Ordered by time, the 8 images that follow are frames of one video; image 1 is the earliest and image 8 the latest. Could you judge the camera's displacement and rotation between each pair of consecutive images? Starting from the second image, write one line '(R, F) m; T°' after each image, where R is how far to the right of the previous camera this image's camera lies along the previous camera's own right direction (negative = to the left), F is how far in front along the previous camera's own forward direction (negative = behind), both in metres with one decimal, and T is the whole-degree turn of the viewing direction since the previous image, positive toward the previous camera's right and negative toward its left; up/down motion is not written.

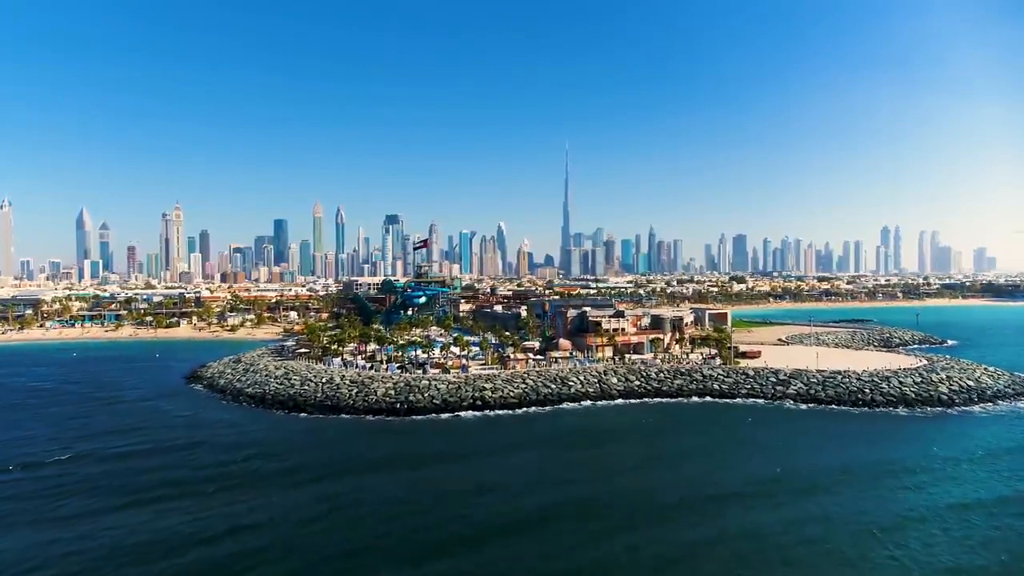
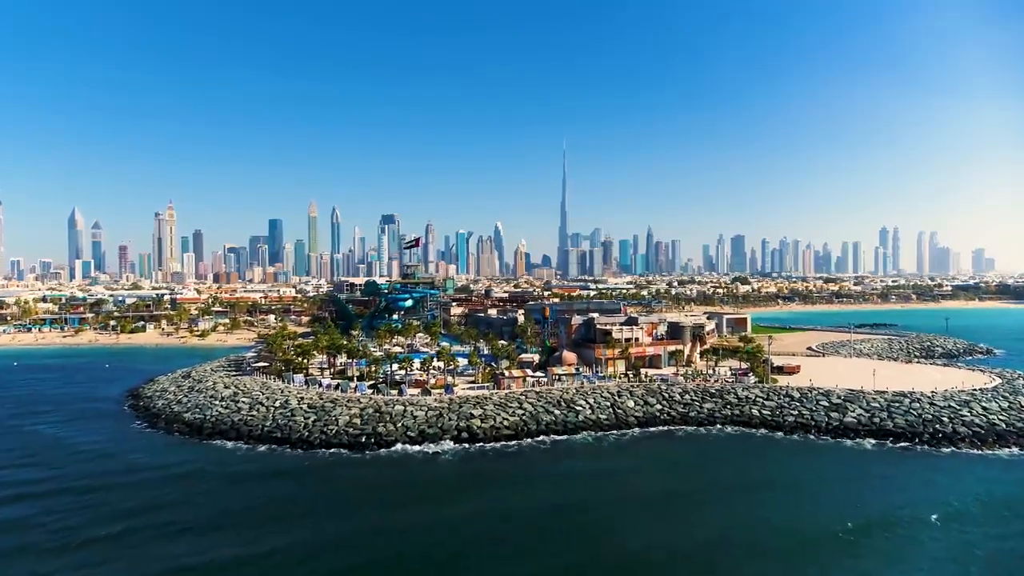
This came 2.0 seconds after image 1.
(+0.2, +10.6) m; 0°
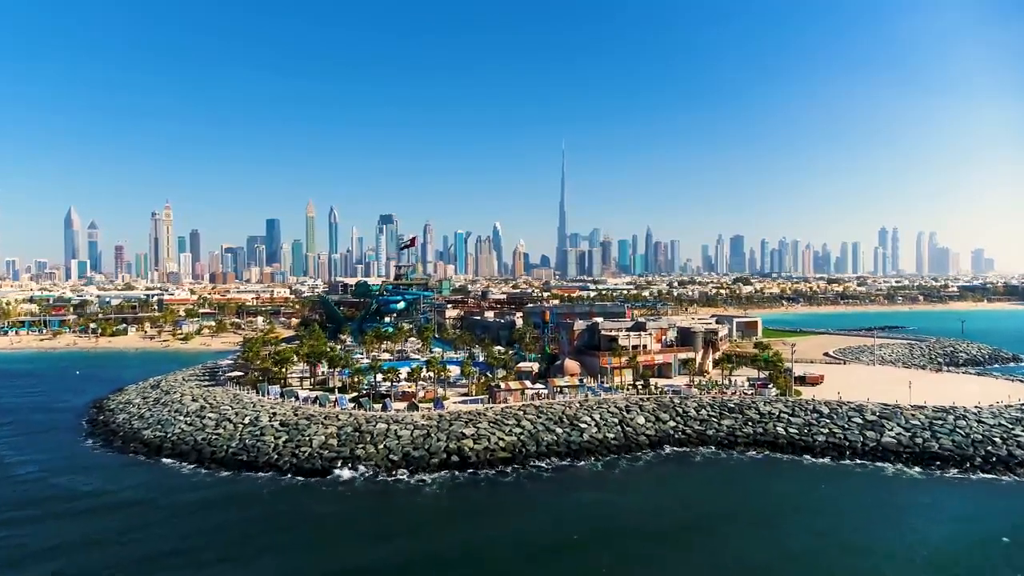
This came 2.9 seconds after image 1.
(+0.1, +5.1) m; 0°
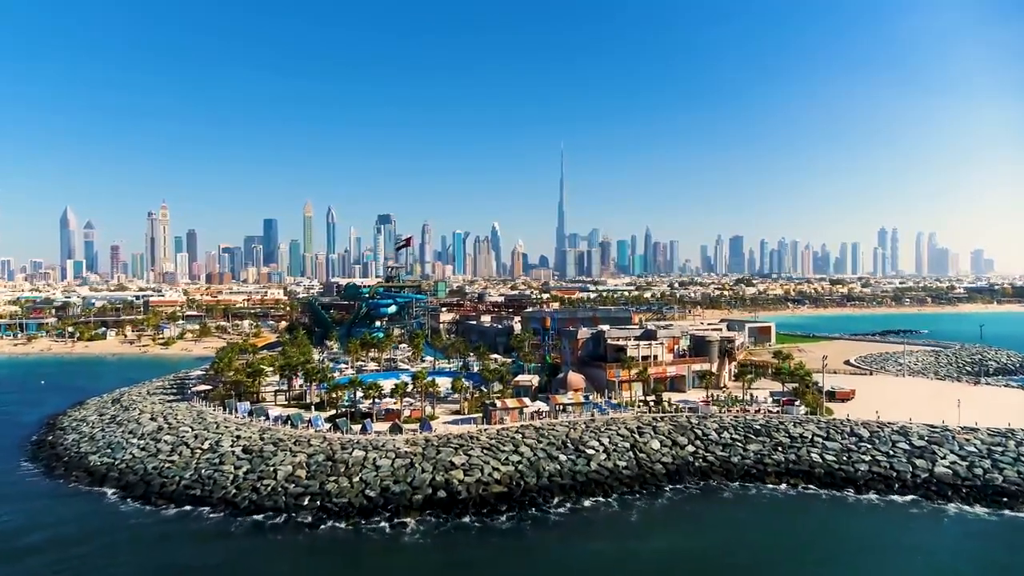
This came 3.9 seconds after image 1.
(+0.1, +5.4) m; 0°
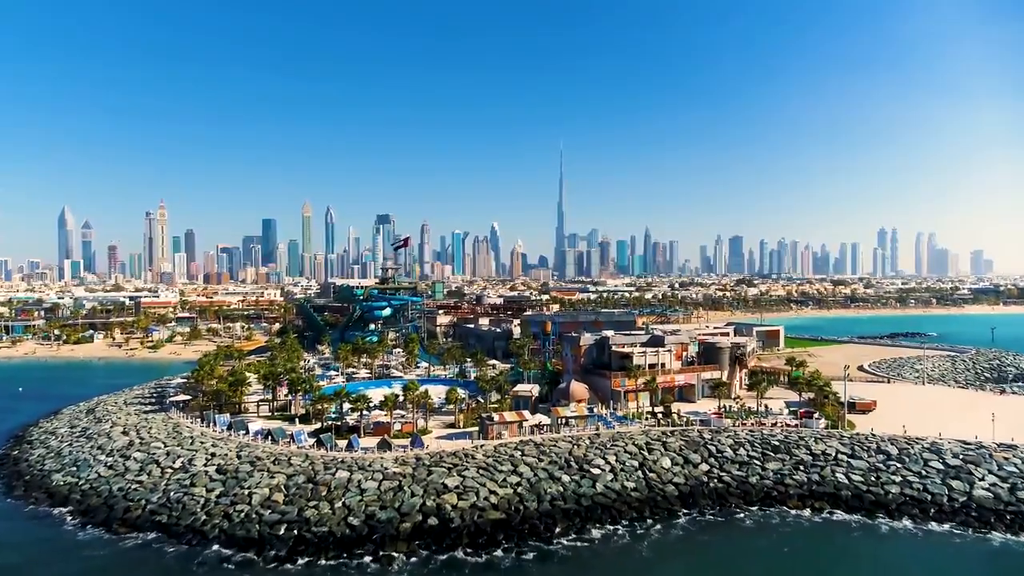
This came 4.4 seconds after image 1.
(0.0, +3.1) m; 0°
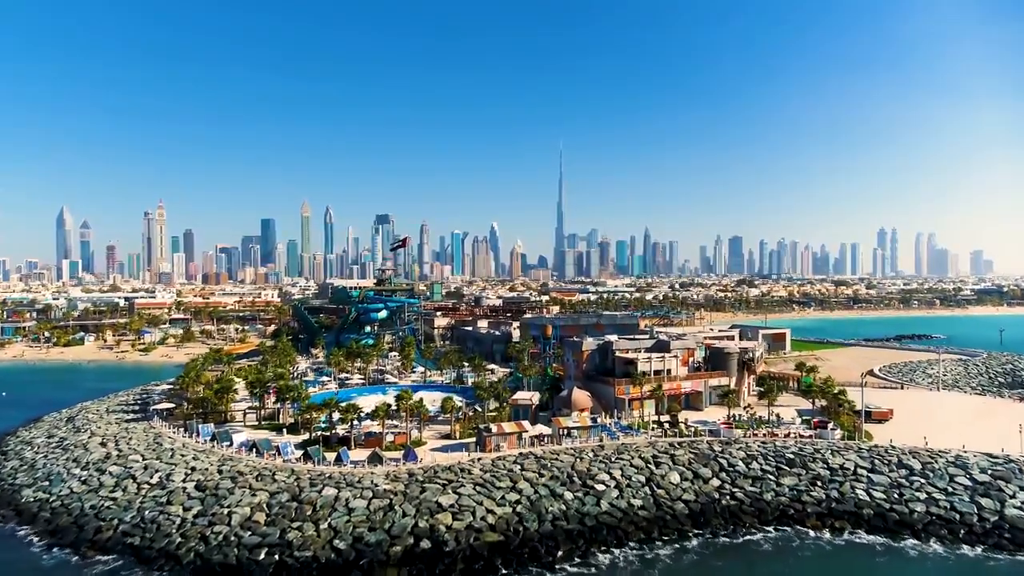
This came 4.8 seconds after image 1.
(0.0, +2.1) m; 0°
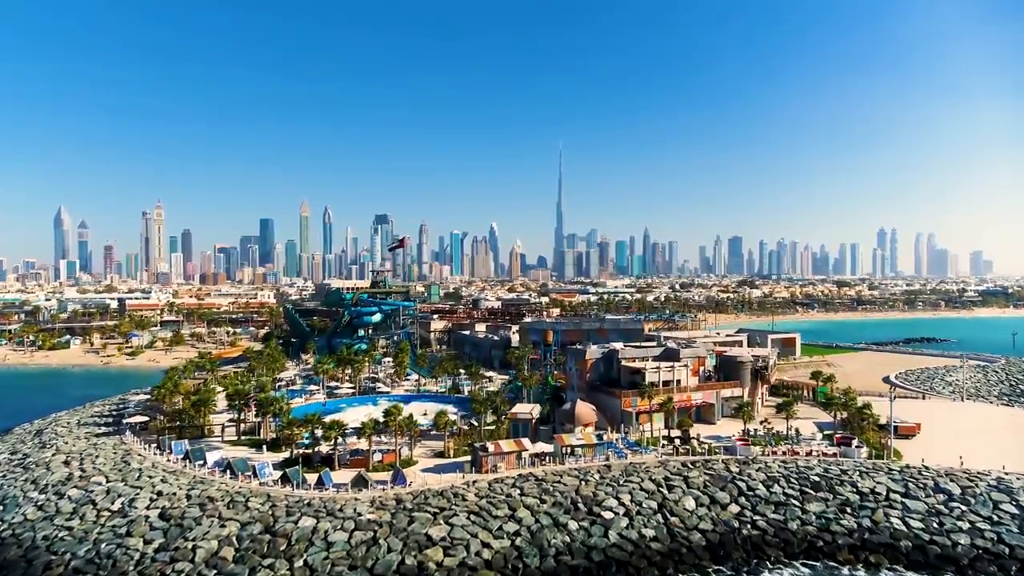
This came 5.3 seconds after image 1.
(0.0, +3.1) m; 0°
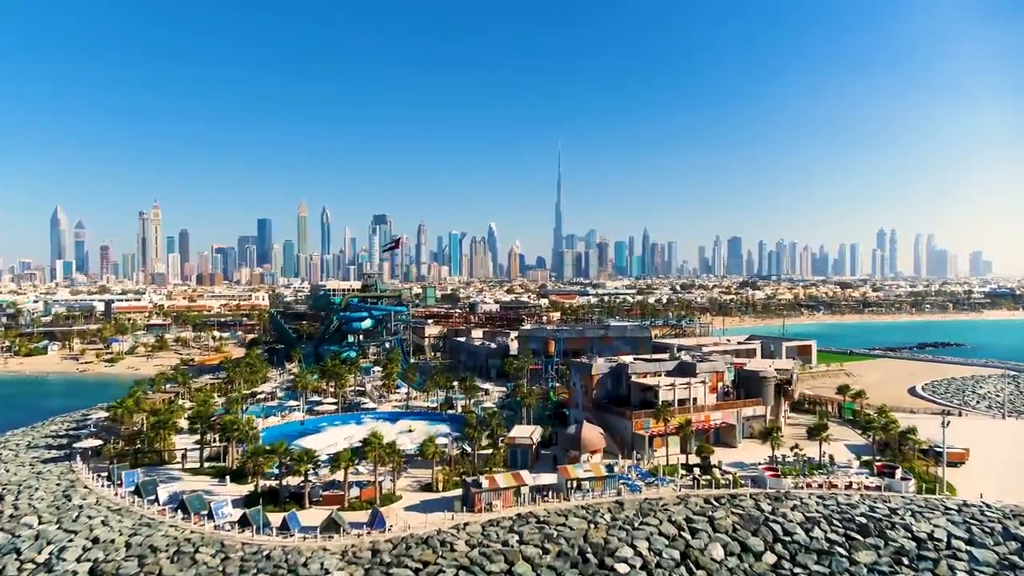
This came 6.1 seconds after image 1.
(+0.1, +4.6) m; 0°
